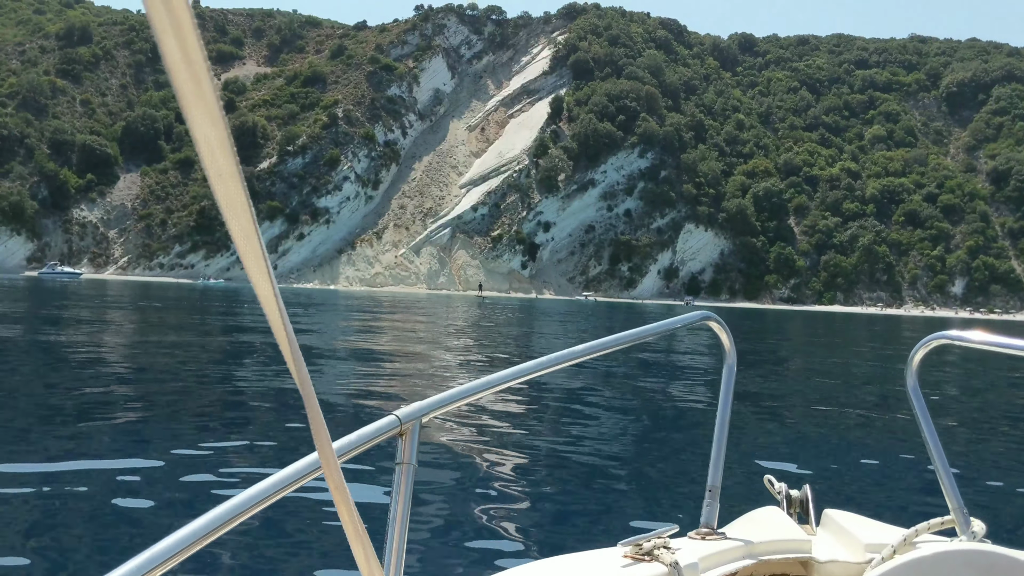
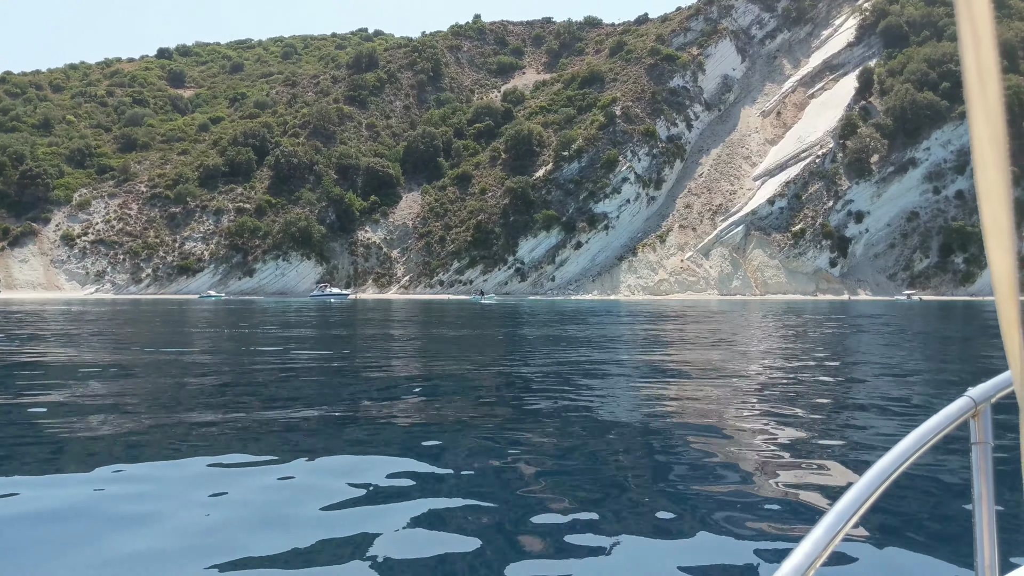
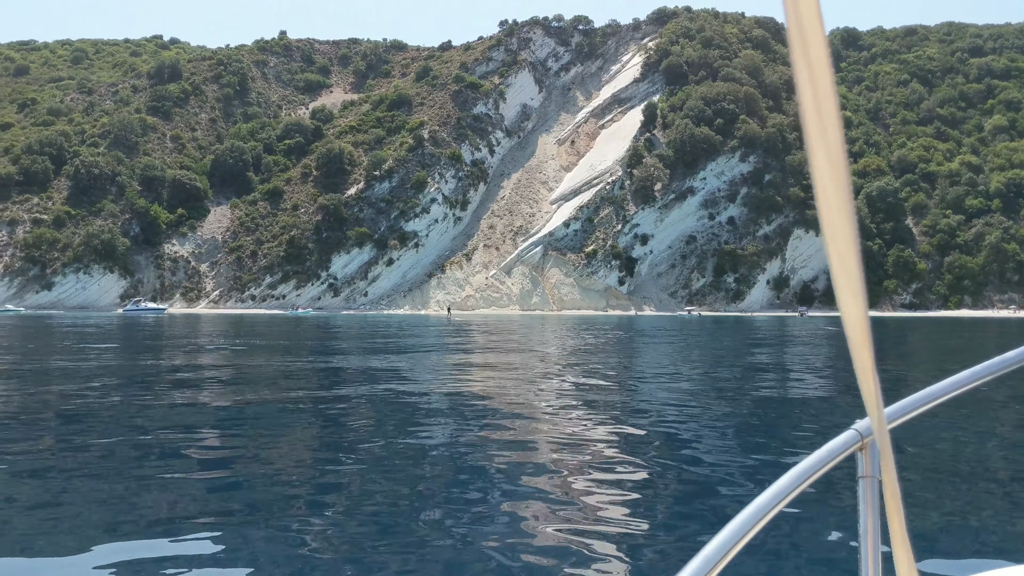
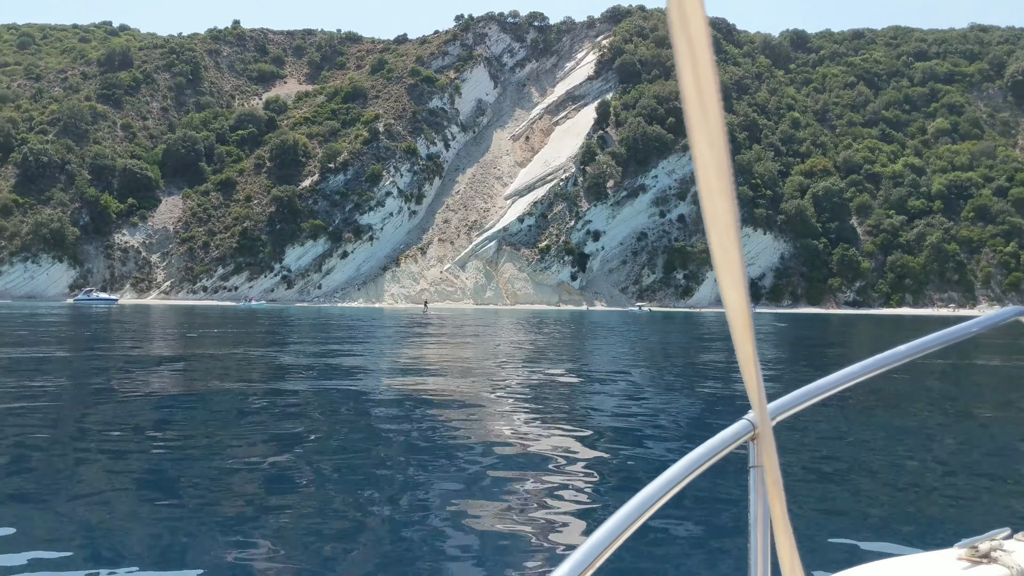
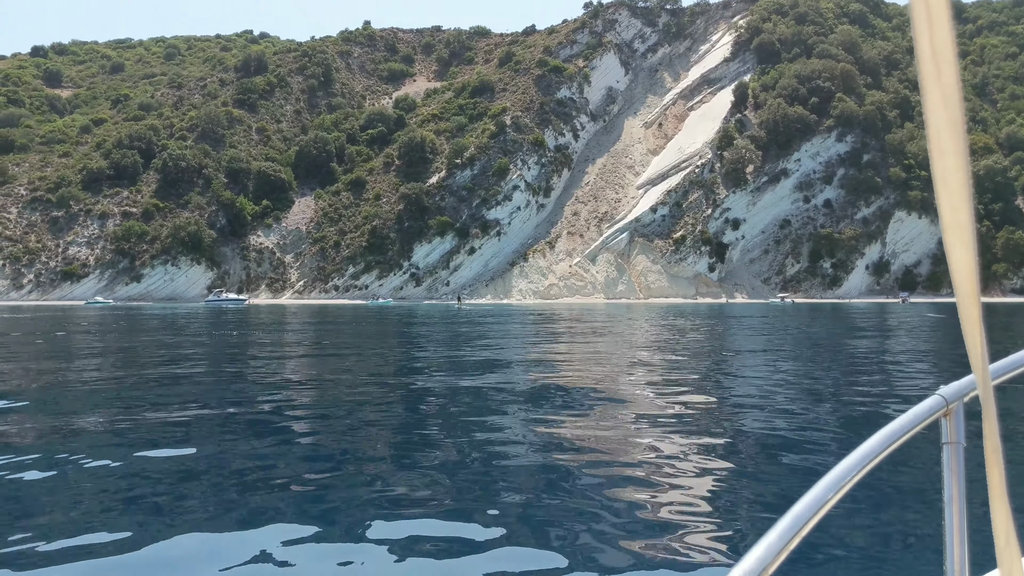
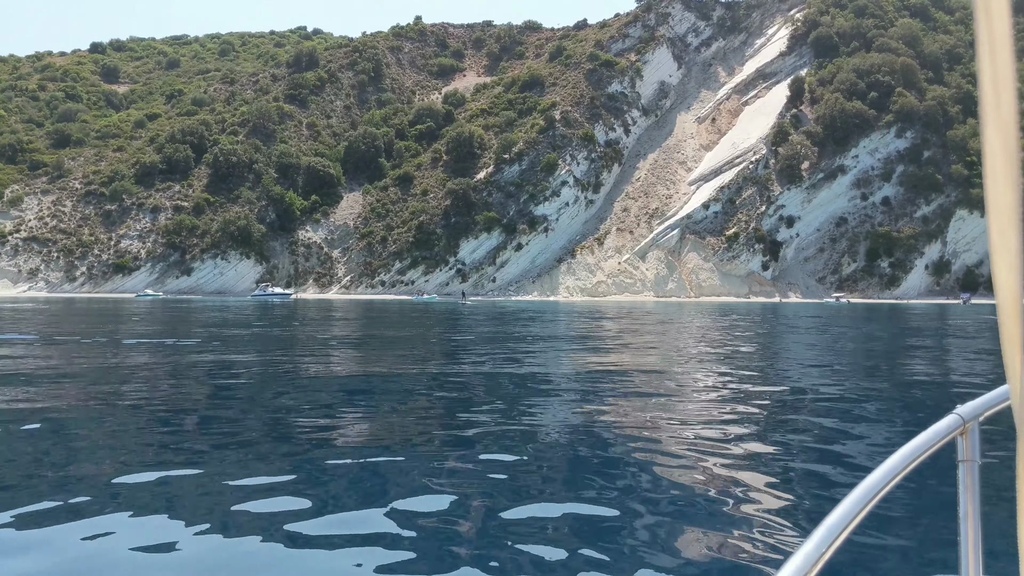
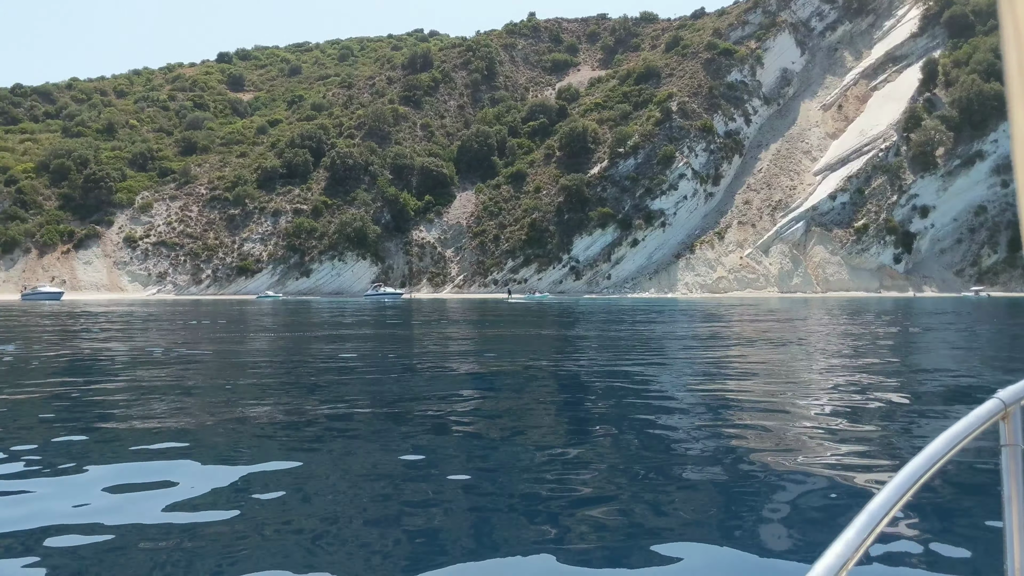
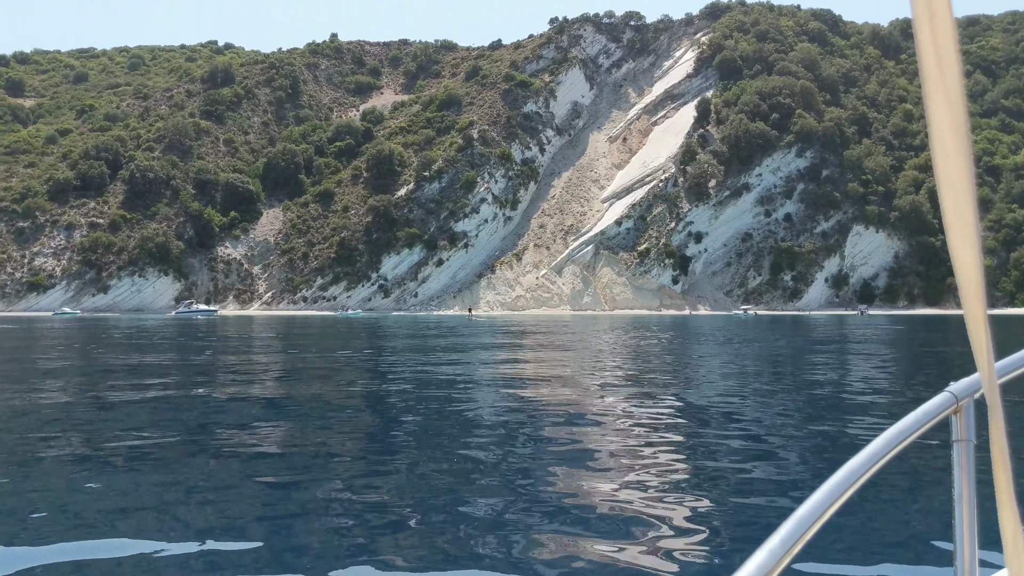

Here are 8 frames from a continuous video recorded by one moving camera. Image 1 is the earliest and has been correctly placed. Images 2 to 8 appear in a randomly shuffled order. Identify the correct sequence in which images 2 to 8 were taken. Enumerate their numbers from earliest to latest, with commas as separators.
4, 3, 8, 5, 6, 2, 7
